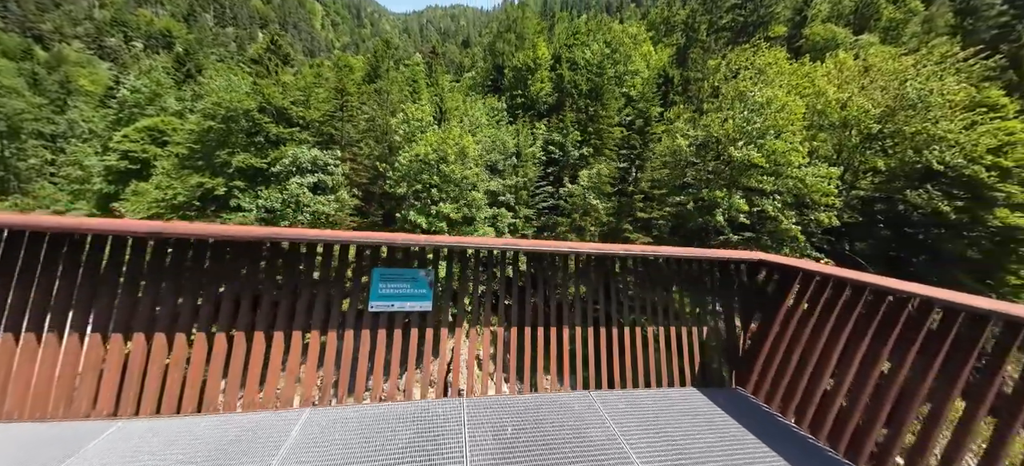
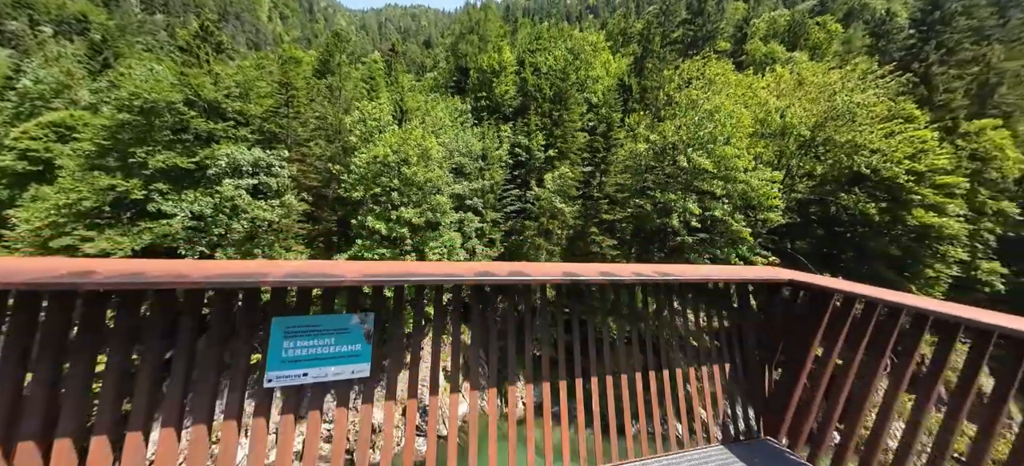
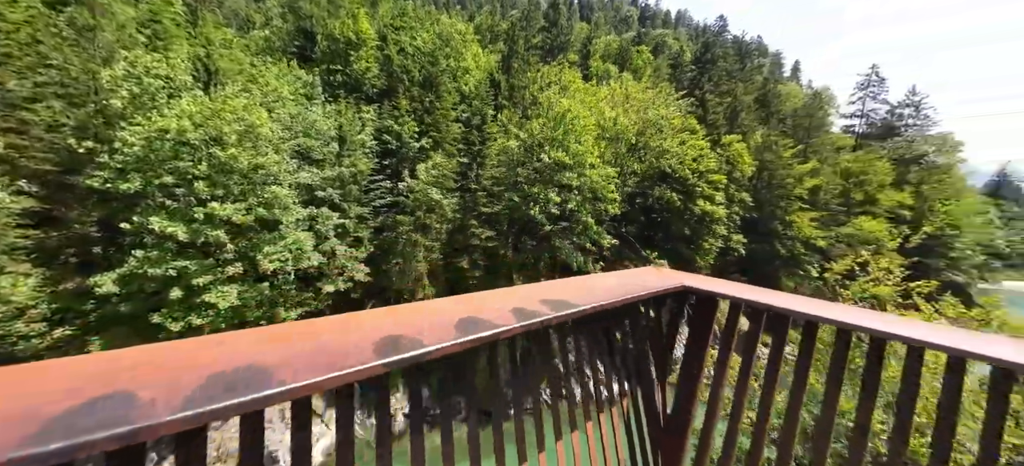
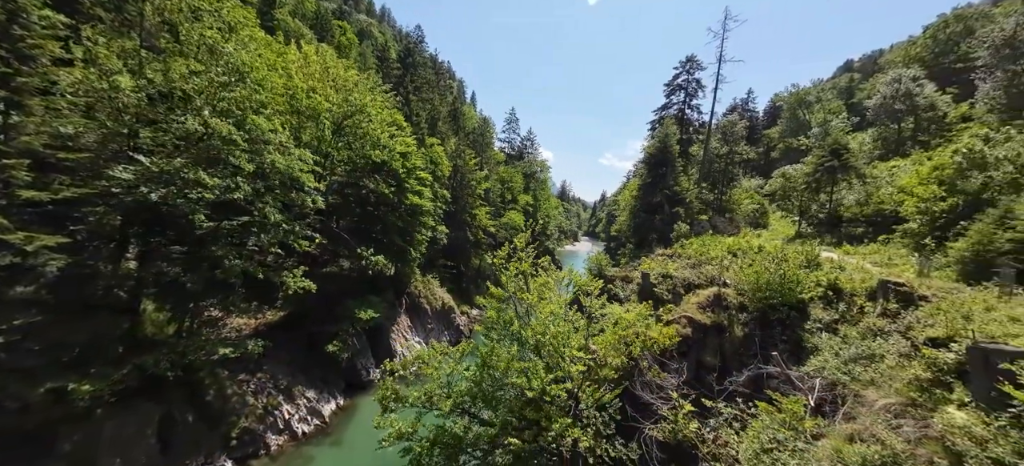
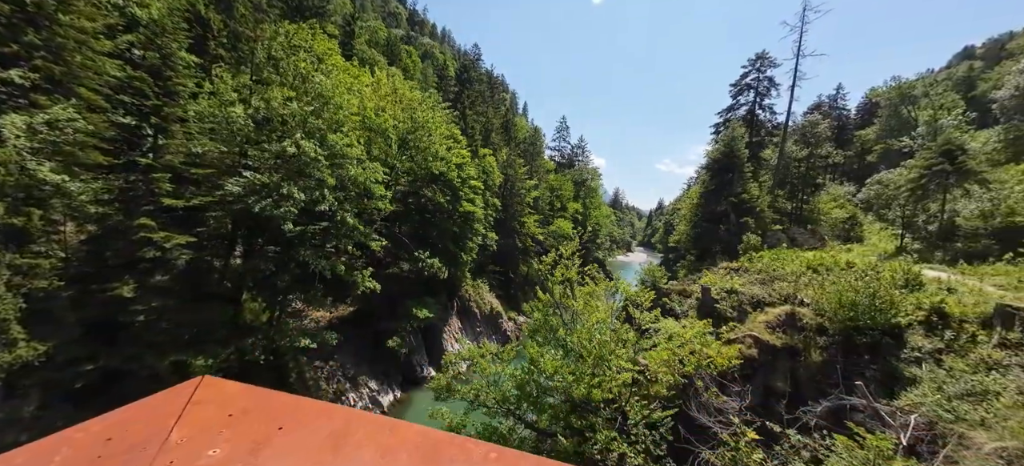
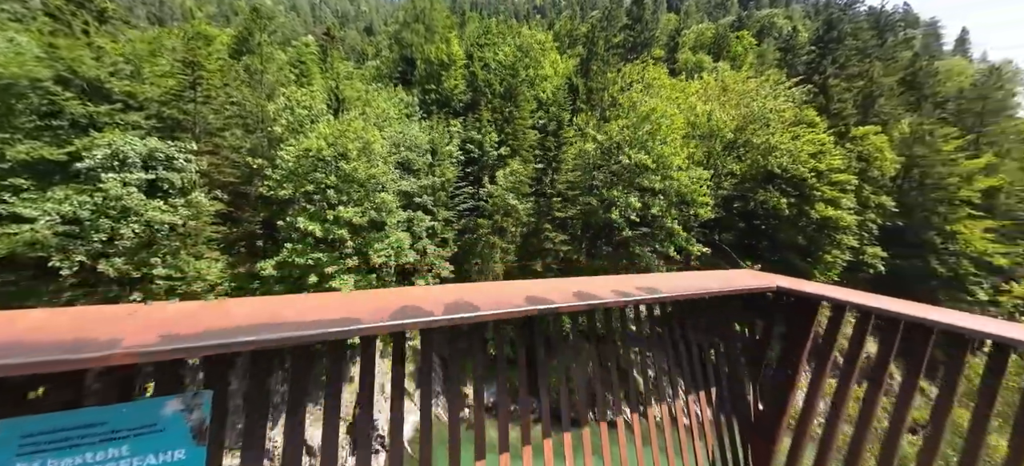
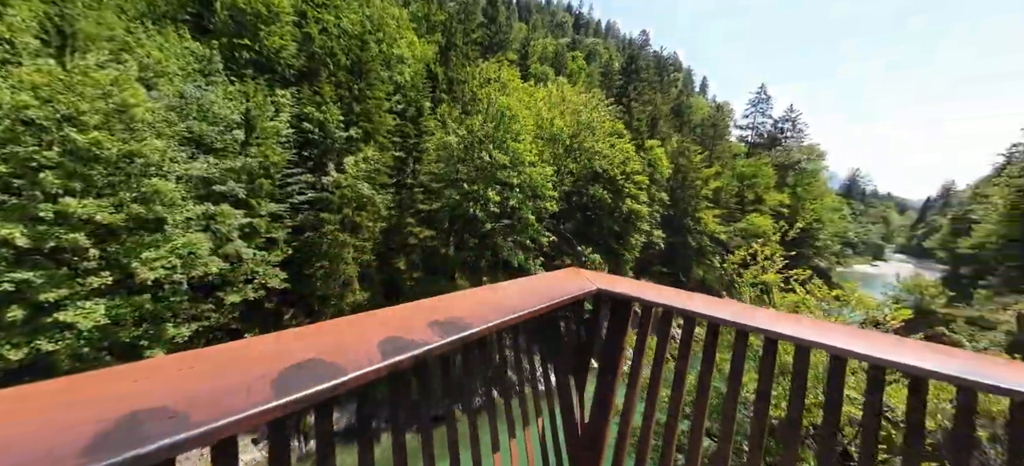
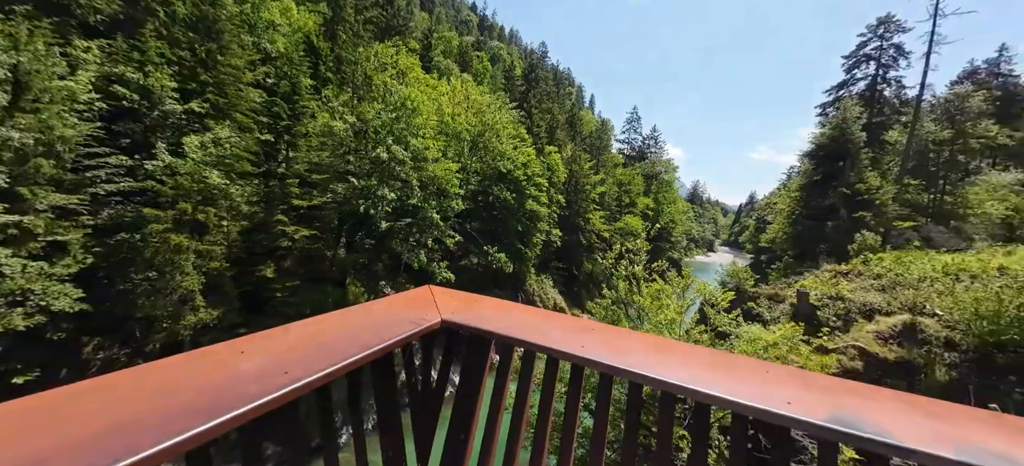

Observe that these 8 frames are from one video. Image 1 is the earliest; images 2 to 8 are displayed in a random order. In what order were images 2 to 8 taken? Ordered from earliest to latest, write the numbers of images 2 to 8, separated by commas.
2, 6, 3, 7, 8, 5, 4
